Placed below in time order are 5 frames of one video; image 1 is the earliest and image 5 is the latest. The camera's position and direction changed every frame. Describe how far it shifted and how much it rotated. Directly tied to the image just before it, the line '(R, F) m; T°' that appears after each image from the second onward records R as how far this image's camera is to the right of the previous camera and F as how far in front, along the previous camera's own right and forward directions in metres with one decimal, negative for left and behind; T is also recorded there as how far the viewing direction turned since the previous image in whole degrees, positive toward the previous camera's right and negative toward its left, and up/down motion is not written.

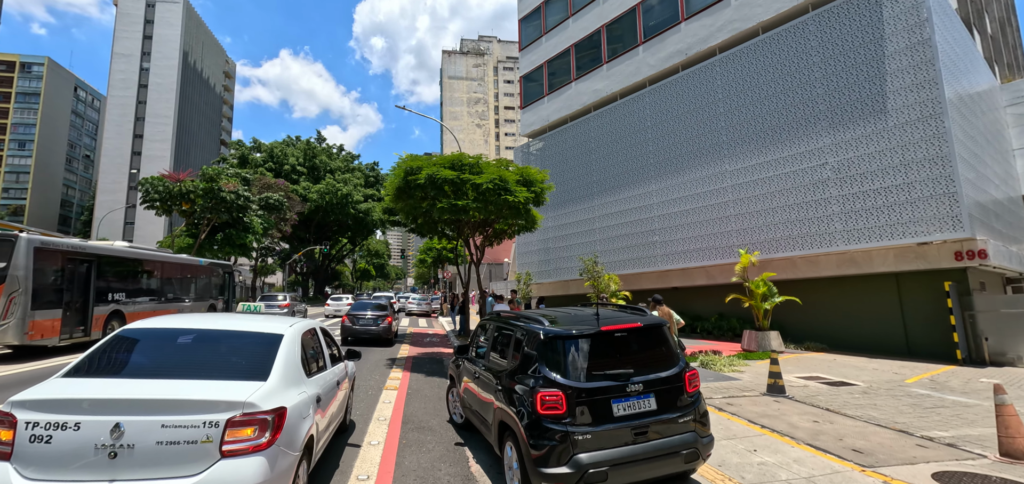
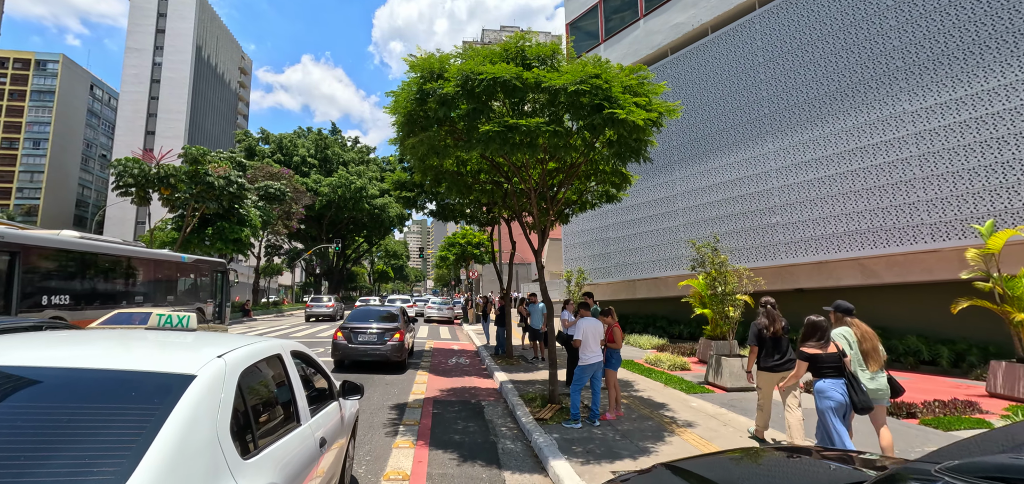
(-1.2, +5.1) m; -2°
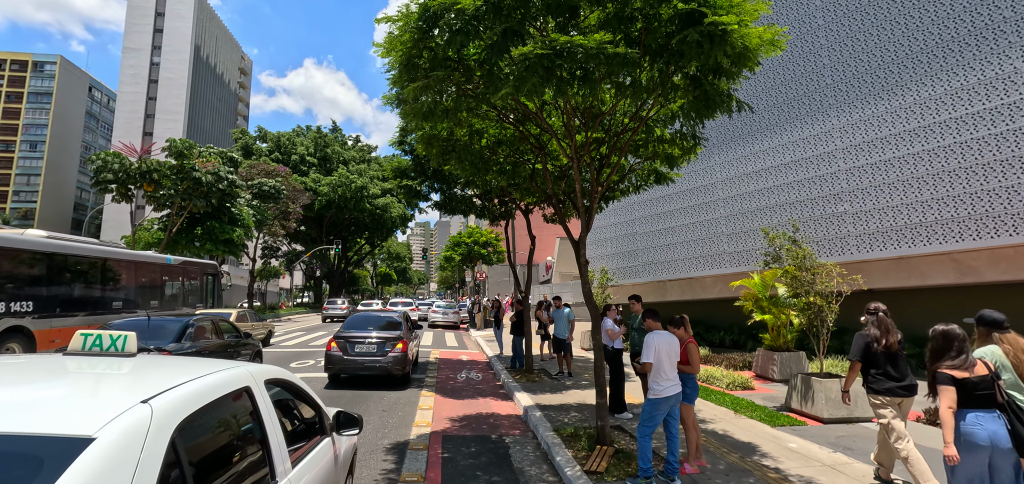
(-0.4, +1.9) m; 0°
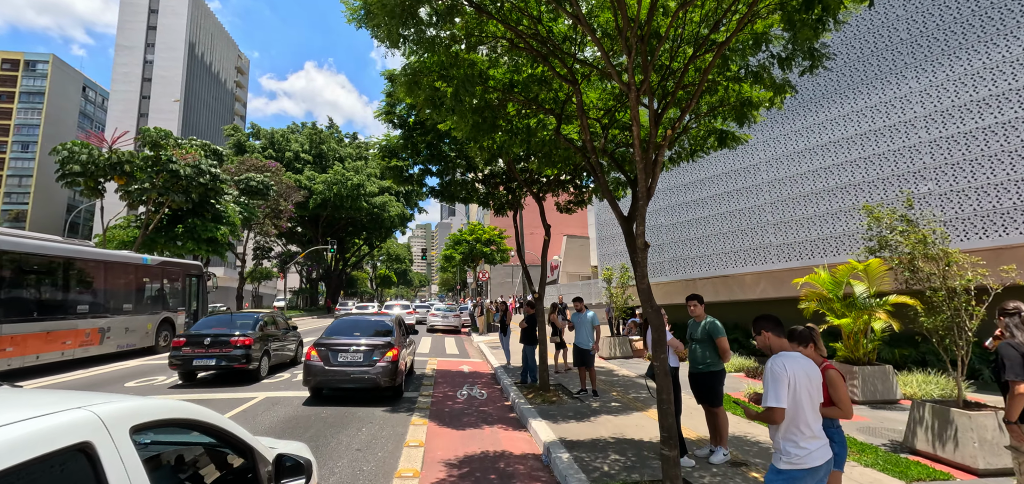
(-0.2, +1.9) m; 0°
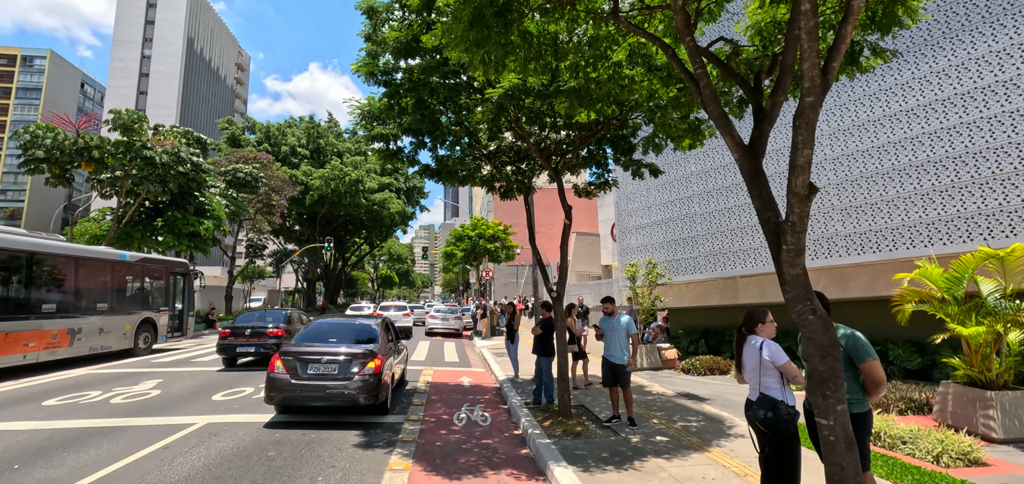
(-0.1, +1.9) m; 0°
